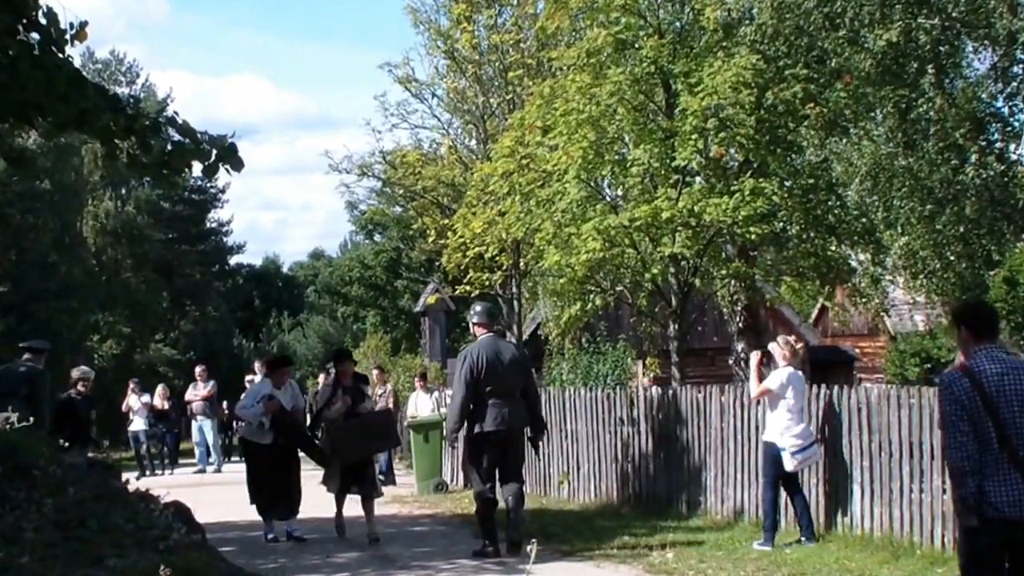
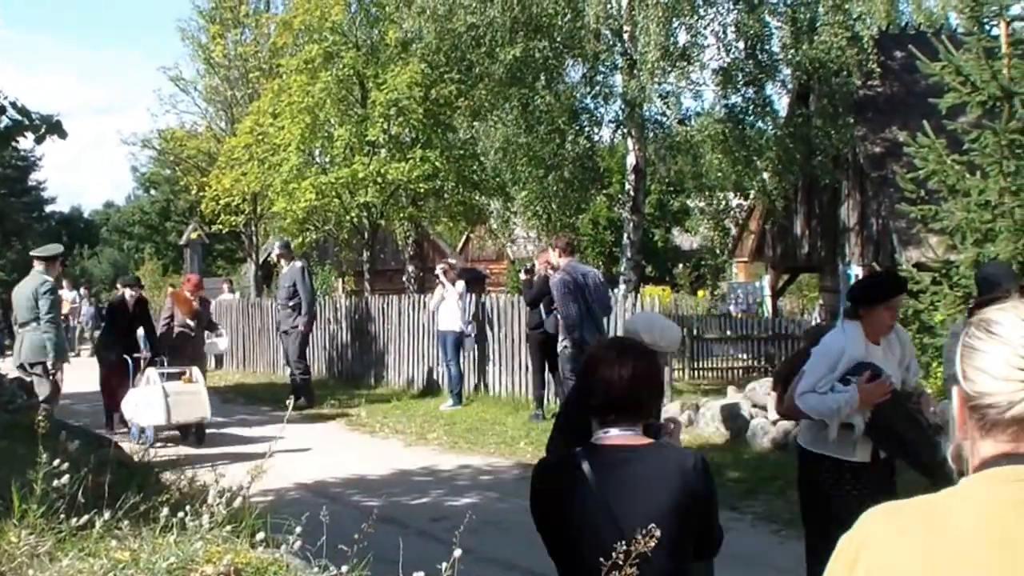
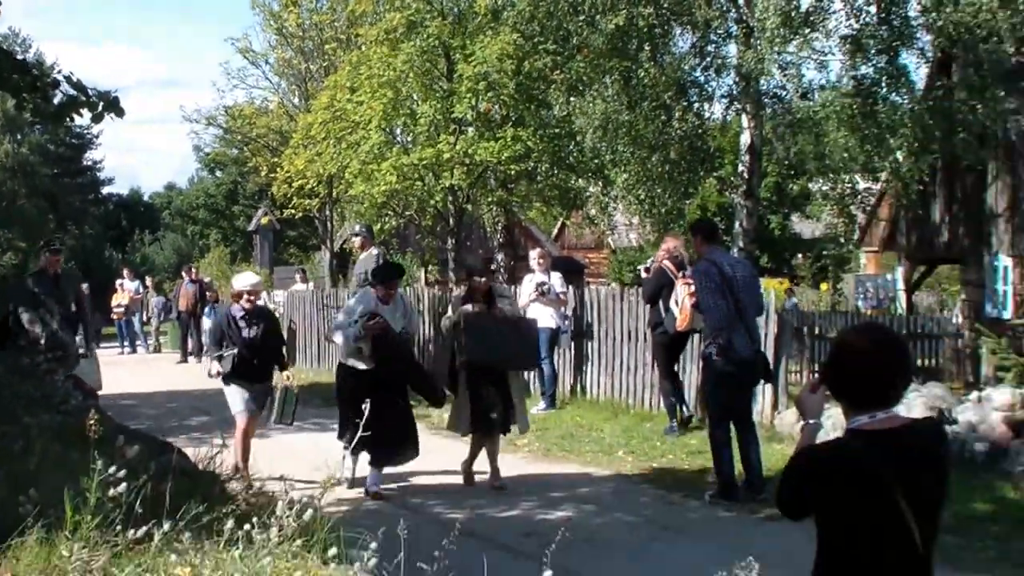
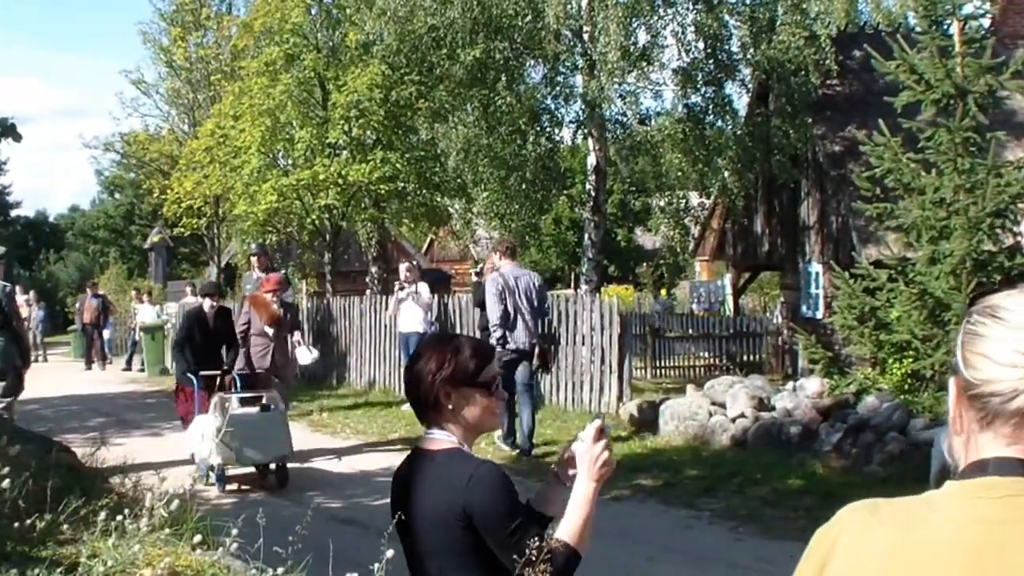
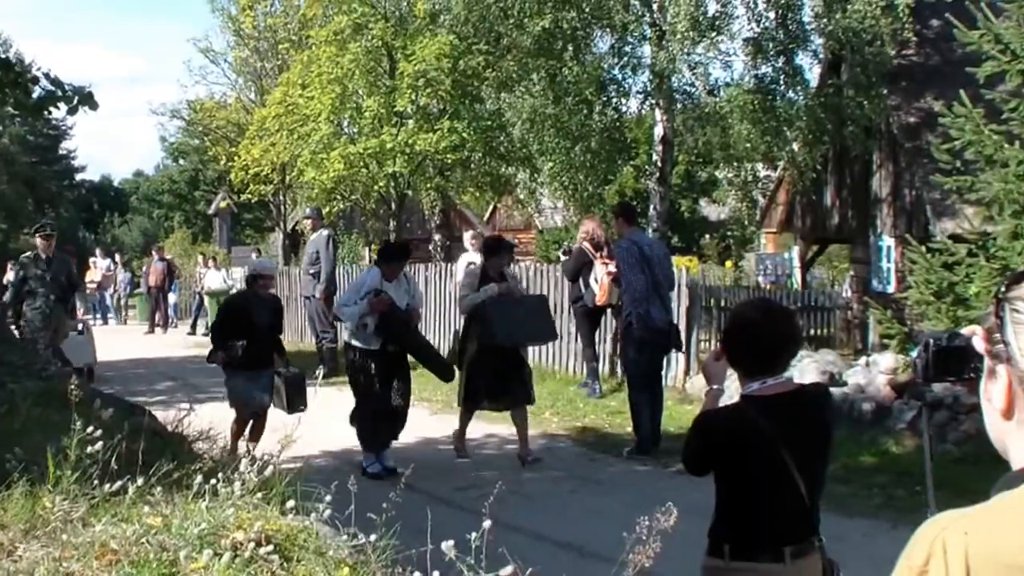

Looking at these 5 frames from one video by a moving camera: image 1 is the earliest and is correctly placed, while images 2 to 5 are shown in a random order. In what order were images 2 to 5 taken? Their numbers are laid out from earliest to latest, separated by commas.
3, 5, 2, 4
